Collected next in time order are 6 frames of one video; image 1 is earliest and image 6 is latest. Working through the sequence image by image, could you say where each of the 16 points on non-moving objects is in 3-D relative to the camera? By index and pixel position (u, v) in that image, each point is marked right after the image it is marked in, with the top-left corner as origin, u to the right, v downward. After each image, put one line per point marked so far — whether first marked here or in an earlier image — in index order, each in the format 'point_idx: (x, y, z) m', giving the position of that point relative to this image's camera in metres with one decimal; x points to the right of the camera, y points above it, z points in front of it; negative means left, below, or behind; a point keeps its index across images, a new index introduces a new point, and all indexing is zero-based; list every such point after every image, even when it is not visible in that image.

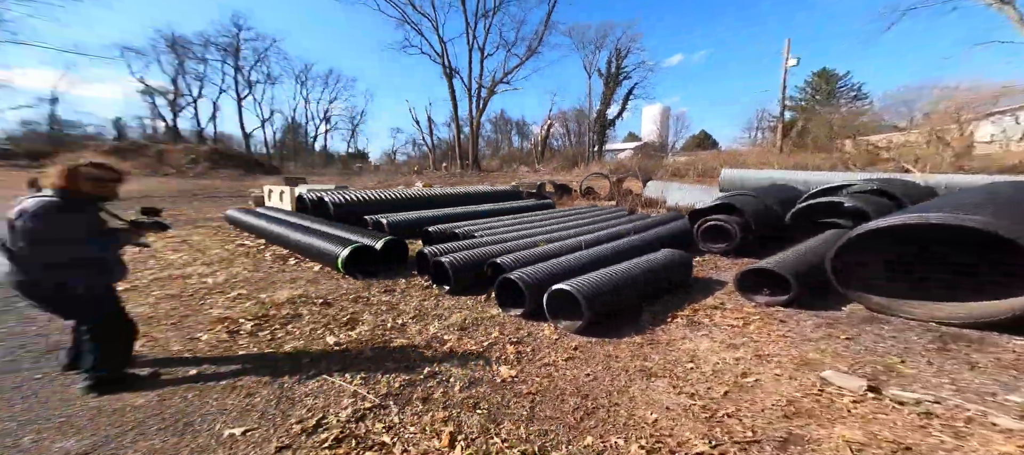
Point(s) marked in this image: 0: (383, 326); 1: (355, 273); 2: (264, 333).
0: (-1.2, -0.9, +3.6) m
1: (-2.0, -0.6, +5.1) m
2: (-2.2, -0.9, +3.5) m
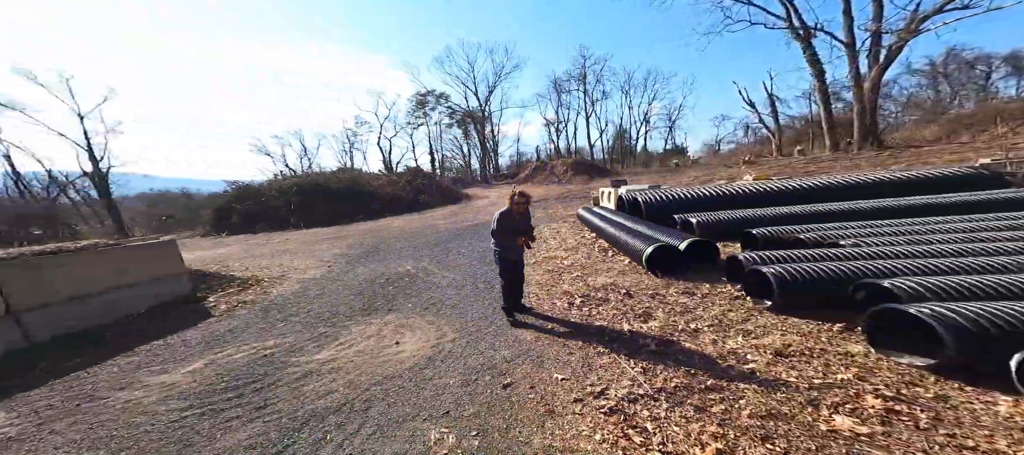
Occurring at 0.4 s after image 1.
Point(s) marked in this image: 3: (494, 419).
0: (+1.6, -0.9, +3.7) m
1: (+2.0, -0.6, +5.3) m
2: (+0.8, -0.9, +4.3) m
3: (-0.1, -1.3, +2.5) m
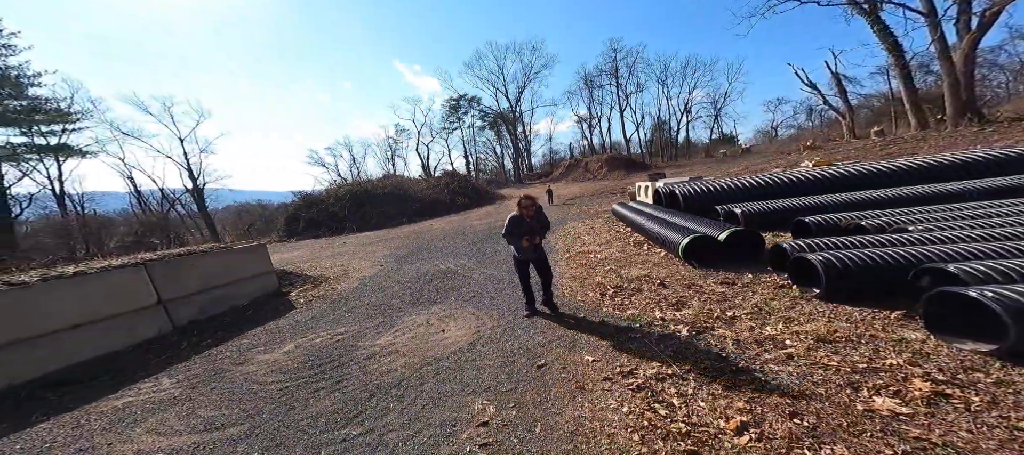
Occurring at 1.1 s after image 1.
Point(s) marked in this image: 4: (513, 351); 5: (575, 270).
0: (+1.9, -0.8, +3.7) m
1: (+2.5, -0.5, +5.3) m
2: (+1.2, -0.8, +4.4) m
3: (+0.1, -1.2, +2.8) m
4: (0.0, -1.1, +3.5) m
5: (+1.0, -0.6, +5.9) m
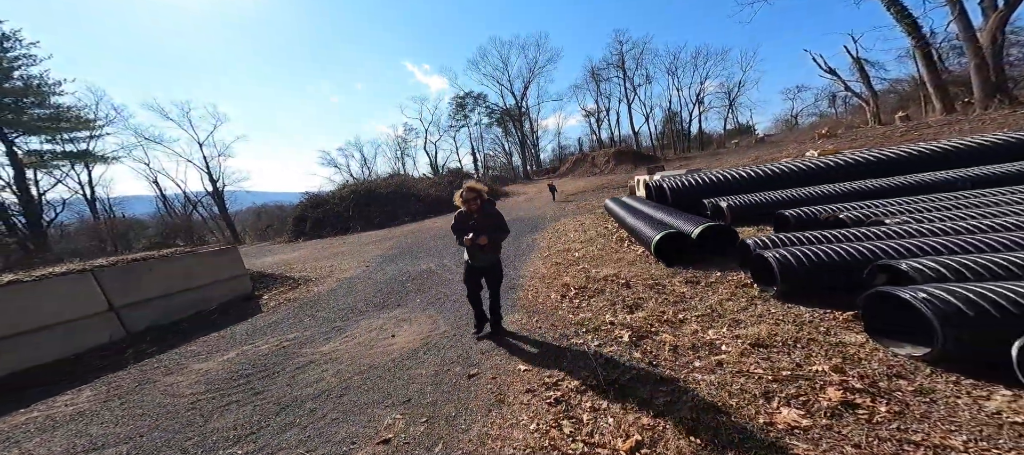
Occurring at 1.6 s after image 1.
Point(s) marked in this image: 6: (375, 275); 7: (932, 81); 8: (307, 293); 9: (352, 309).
0: (+1.4, -0.8, +3.5) m
1: (+2.0, -0.4, +5.0) m
2: (+0.7, -0.8, +4.2) m
3: (-0.5, -1.2, +2.6) m
4: (-0.5, -1.2, +3.3) m
5: (+0.5, -0.6, +5.7) m
6: (-2.8, -1.0, +7.7) m
7: (+17.9, +6.3, +16.2) m
8: (-3.7, -1.2, +6.8) m
9: (-2.3, -1.1, +5.3) m
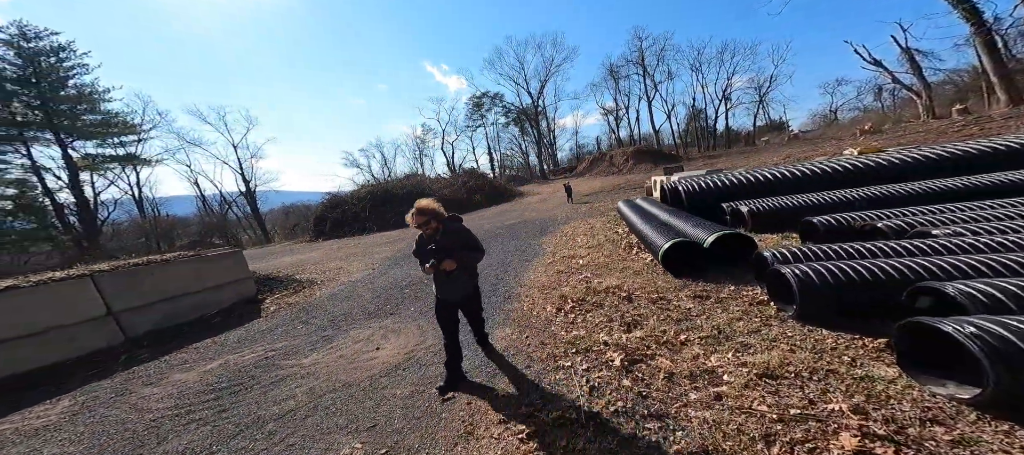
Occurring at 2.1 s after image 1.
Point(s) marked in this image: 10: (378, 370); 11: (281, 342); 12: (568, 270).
0: (+1.2, -0.9, +3.2) m
1: (+2.0, -0.5, +4.7) m
2: (+0.6, -0.9, +3.9) m
3: (-0.6, -1.3, +2.4) m
4: (-0.7, -1.2, +3.1) m
5: (+0.5, -0.7, +5.4) m
6: (-2.7, -1.1, +7.6) m
7: (+18.5, +6.1, +14.9) m
8: (-3.6, -1.3, +6.8) m
9: (-2.3, -1.2, +5.2) m
10: (-1.2, -1.3, +3.4) m
11: (-2.7, -1.3, +4.5) m
12: (+0.8, -0.6, +5.6) m
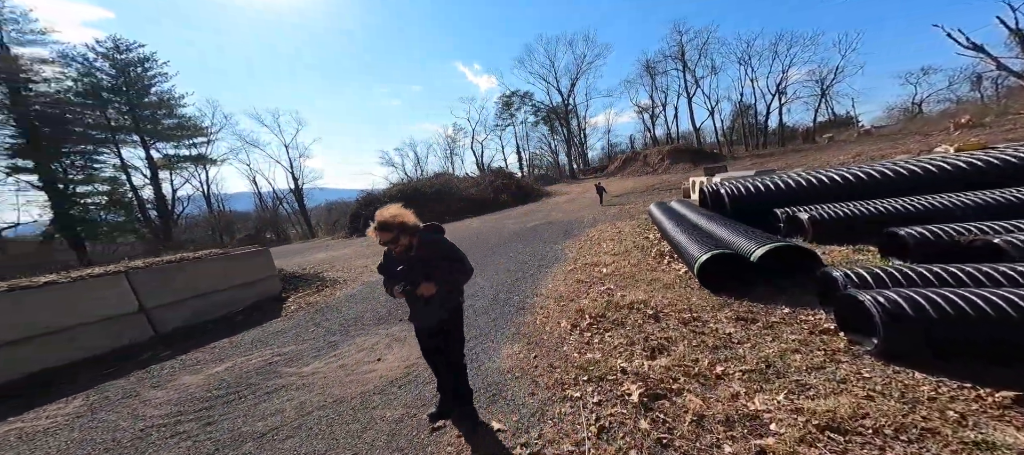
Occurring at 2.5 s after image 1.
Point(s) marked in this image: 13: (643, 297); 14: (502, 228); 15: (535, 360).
0: (+1.3, -1.0, +2.7) m
1: (+2.2, -0.6, +4.2) m
2: (+0.7, -1.0, +3.6) m
3: (-0.7, -1.4, +2.1) m
4: (-0.7, -1.3, +2.9) m
5: (+0.7, -0.8, +5.0) m
6: (-2.3, -1.1, +7.5) m
7: (+19.7, +5.7, +12.8) m
8: (-3.3, -1.3, +6.7) m
9: (-2.1, -1.2, +5.0) m
10: (-1.1, -1.3, +3.2) m
11: (-2.6, -1.4, +4.4) m
12: (+1.1, -0.7, +5.2) m
13: (+1.4, -0.8, +4.1) m
14: (-0.4, -0.1, +12.0) m
15: (+0.2, -1.1, +3.2) m
